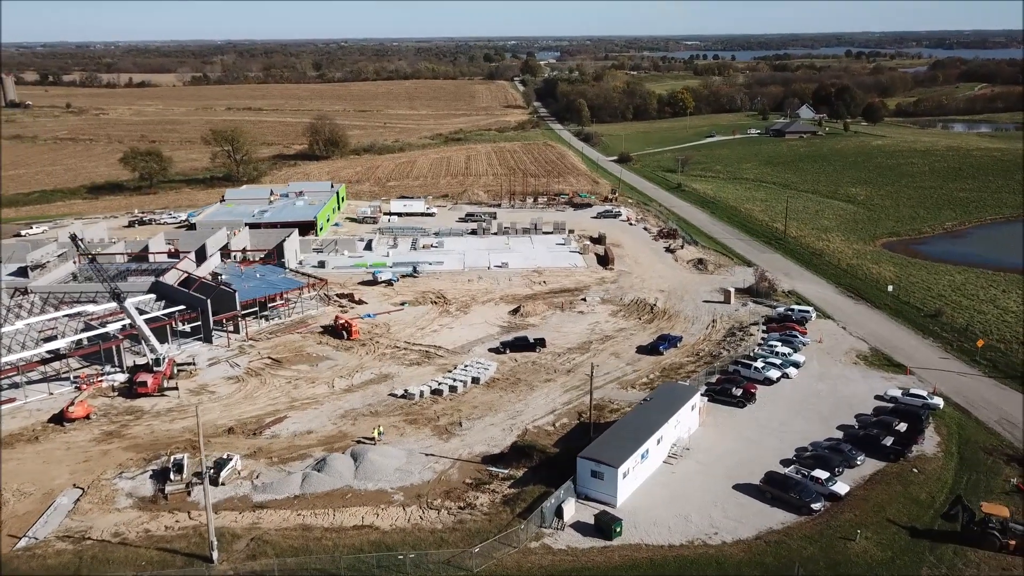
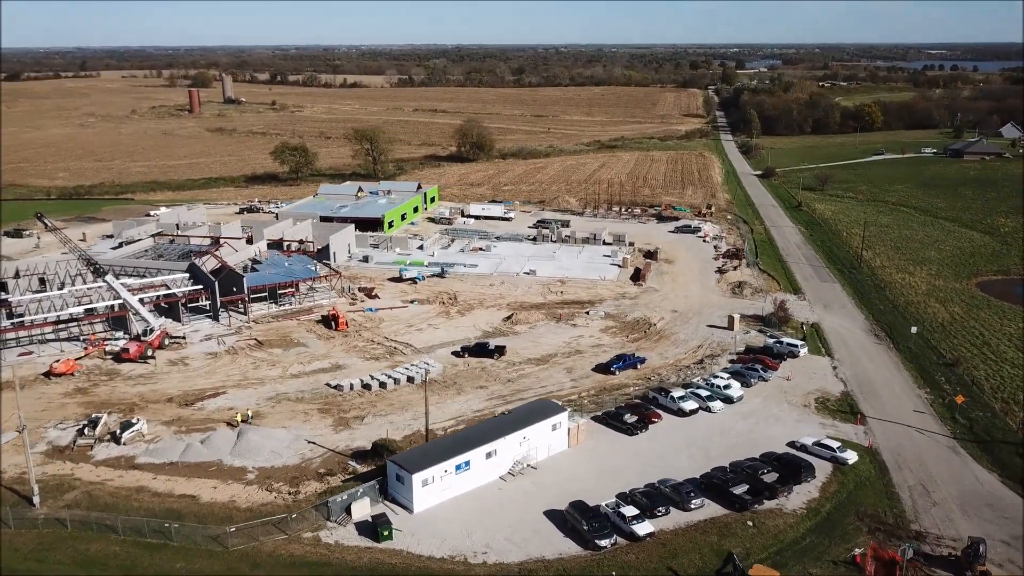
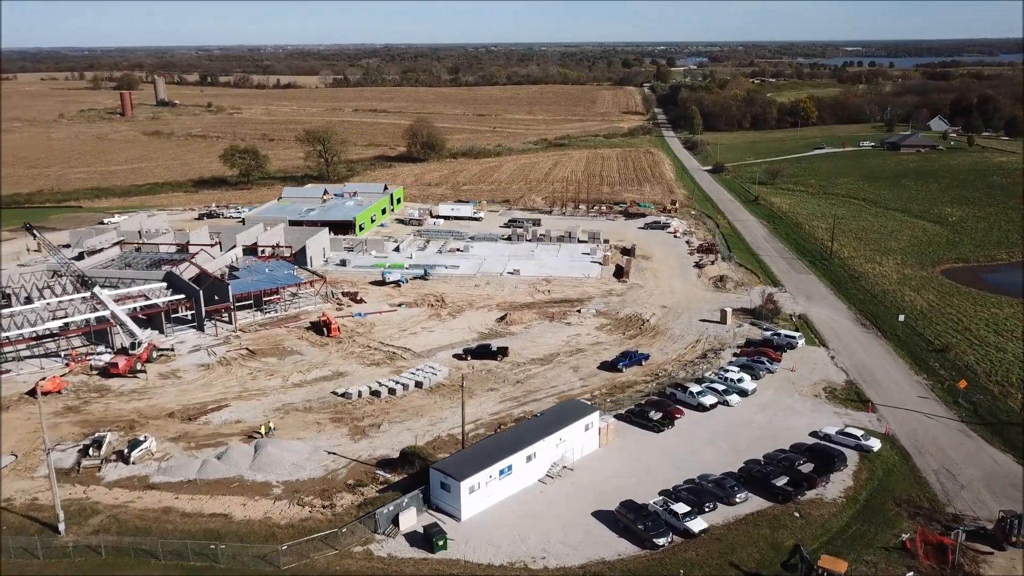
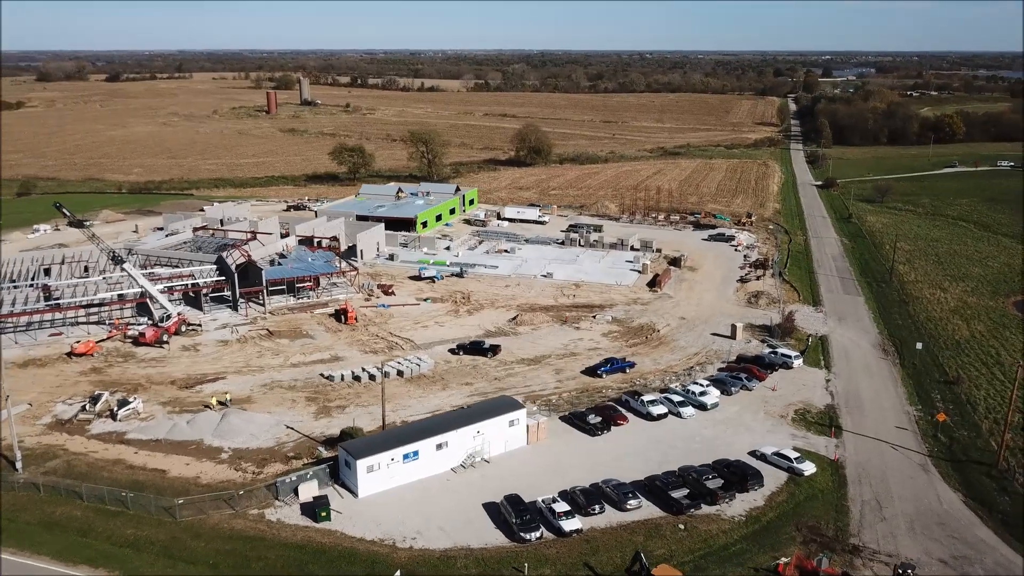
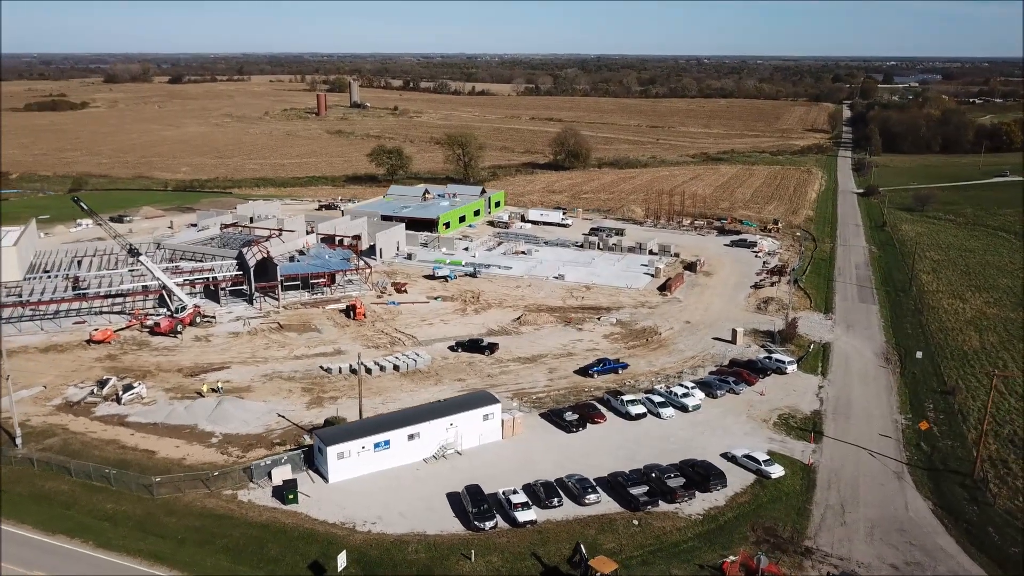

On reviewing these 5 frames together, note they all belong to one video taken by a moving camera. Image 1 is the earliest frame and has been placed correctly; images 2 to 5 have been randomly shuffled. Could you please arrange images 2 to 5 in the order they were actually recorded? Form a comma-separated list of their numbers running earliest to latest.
3, 2, 4, 5
